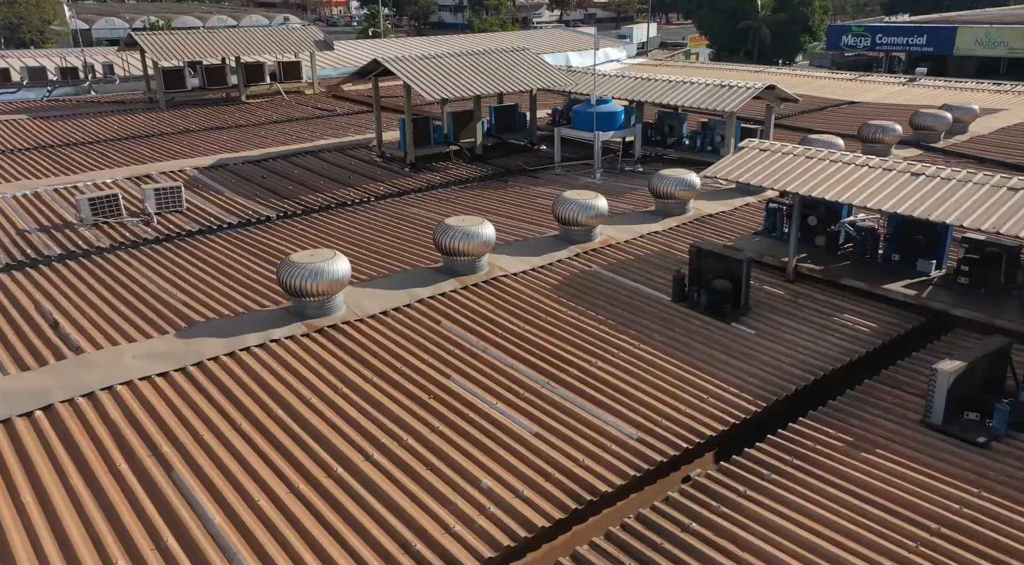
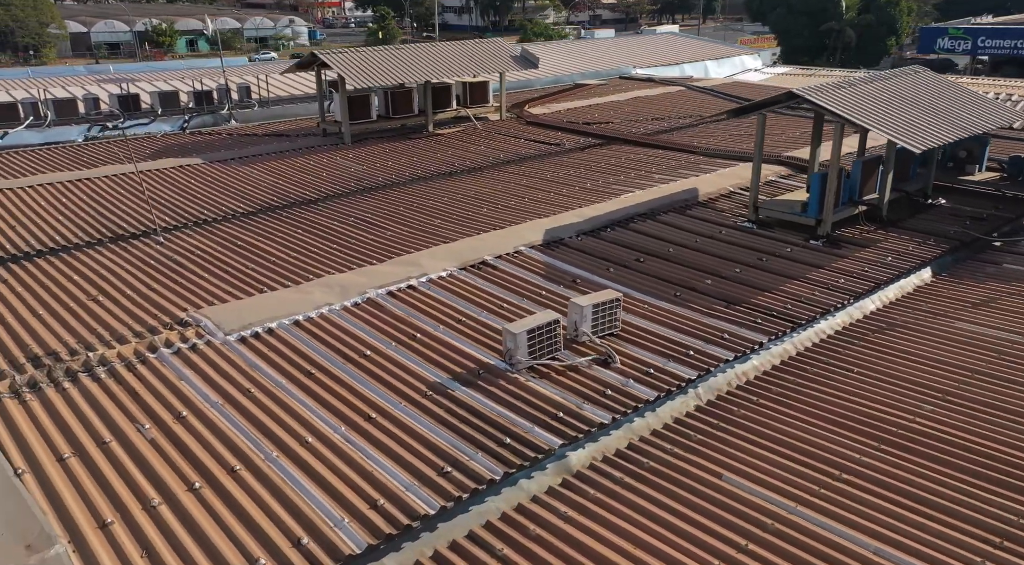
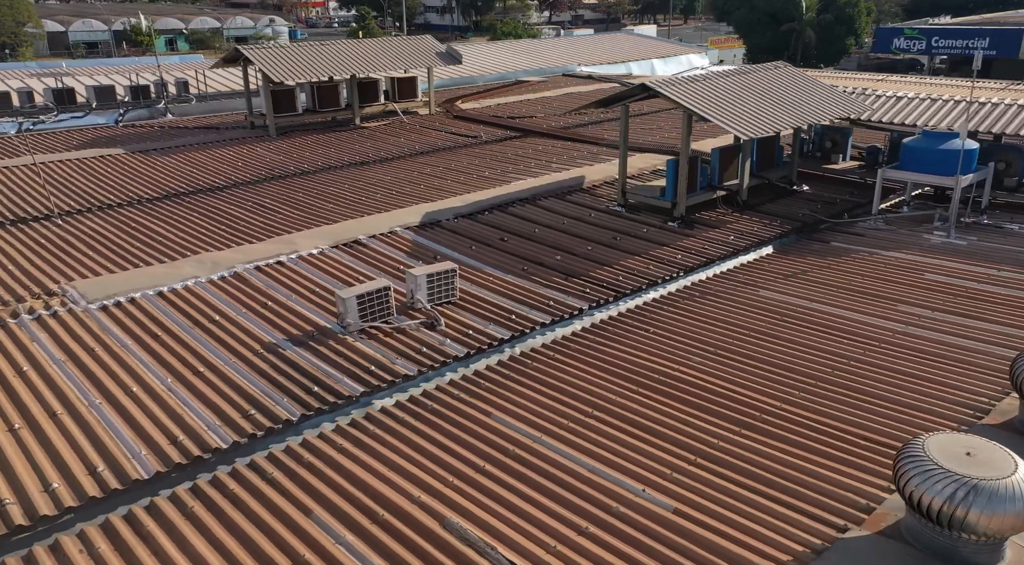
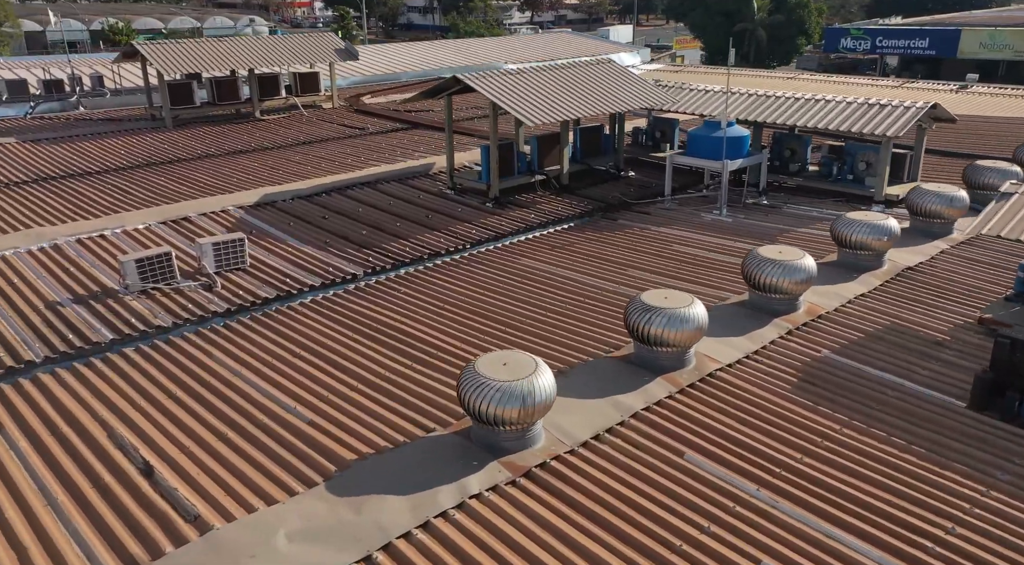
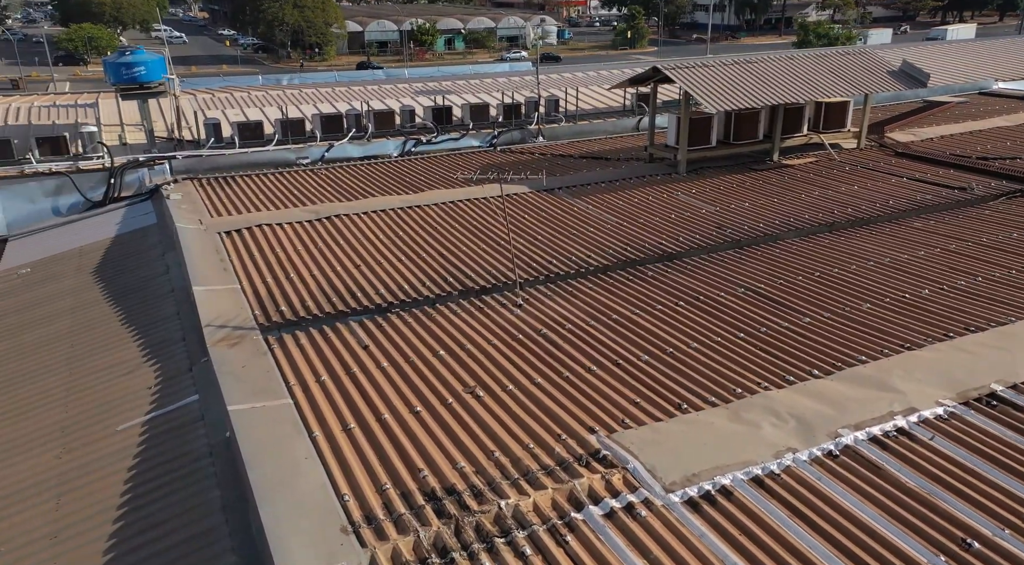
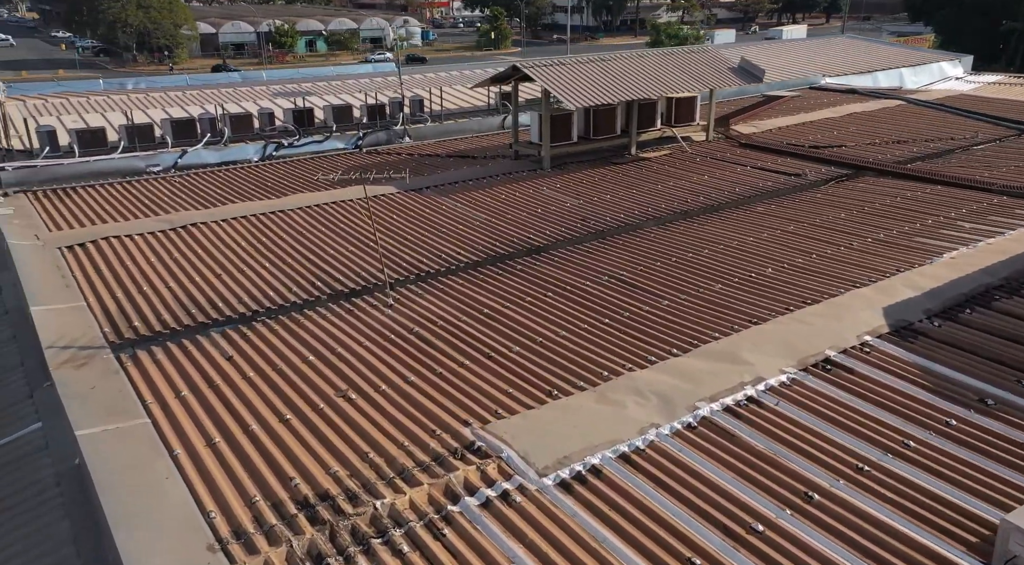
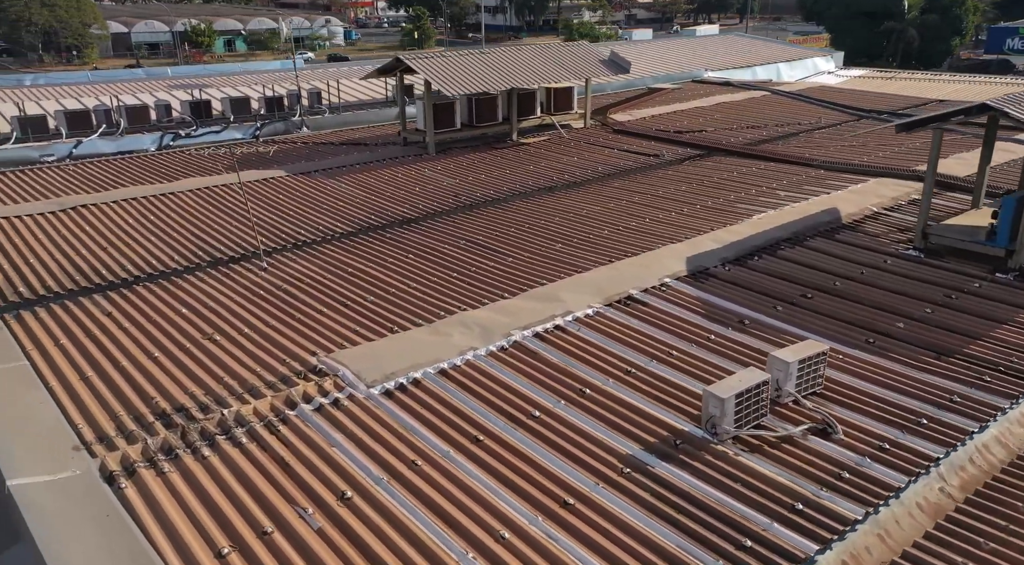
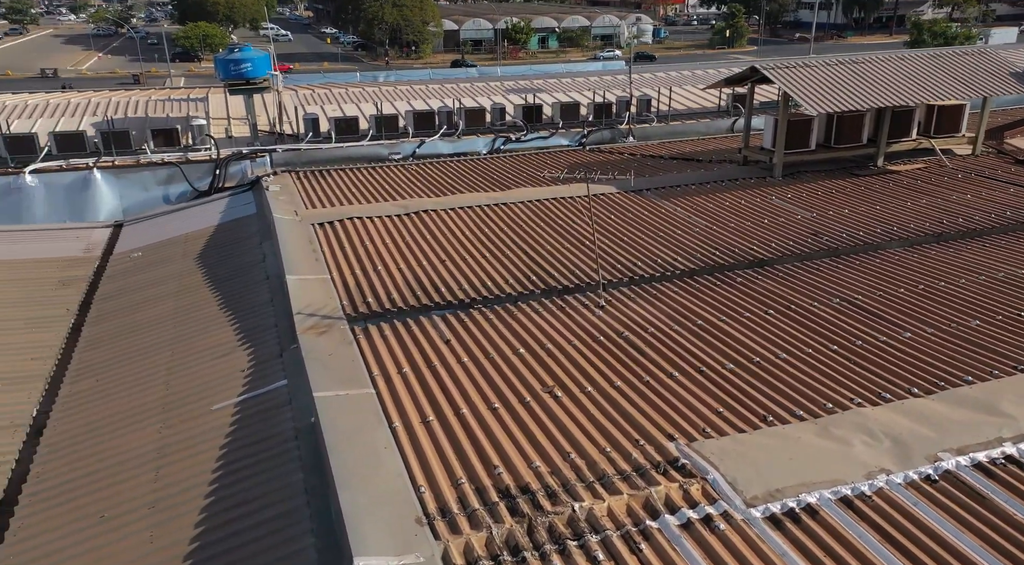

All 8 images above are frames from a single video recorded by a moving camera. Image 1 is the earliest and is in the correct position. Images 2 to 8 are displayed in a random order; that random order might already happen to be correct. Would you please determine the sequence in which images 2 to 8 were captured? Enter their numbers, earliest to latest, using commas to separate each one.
4, 3, 2, 7, 6, 5, 8
